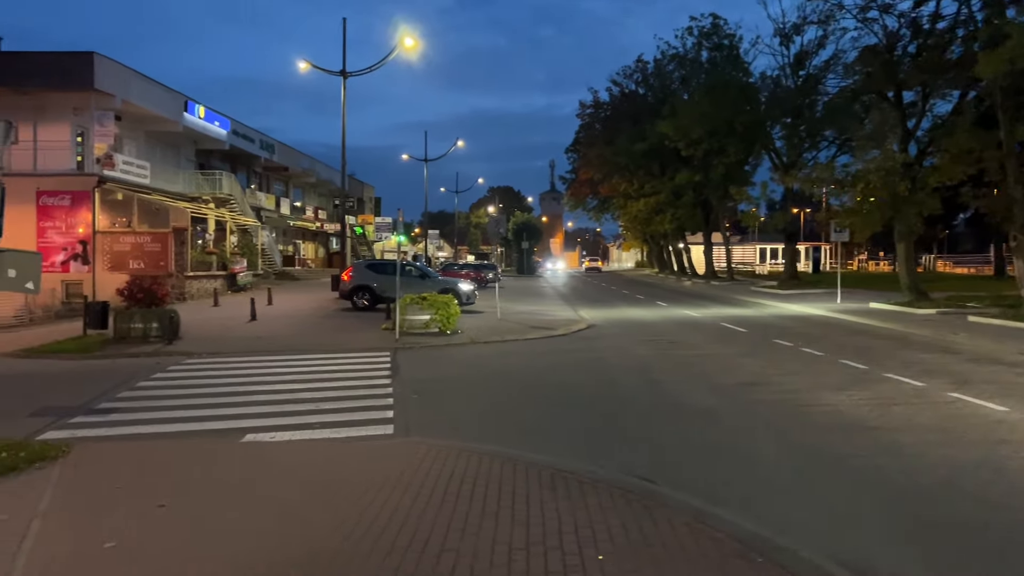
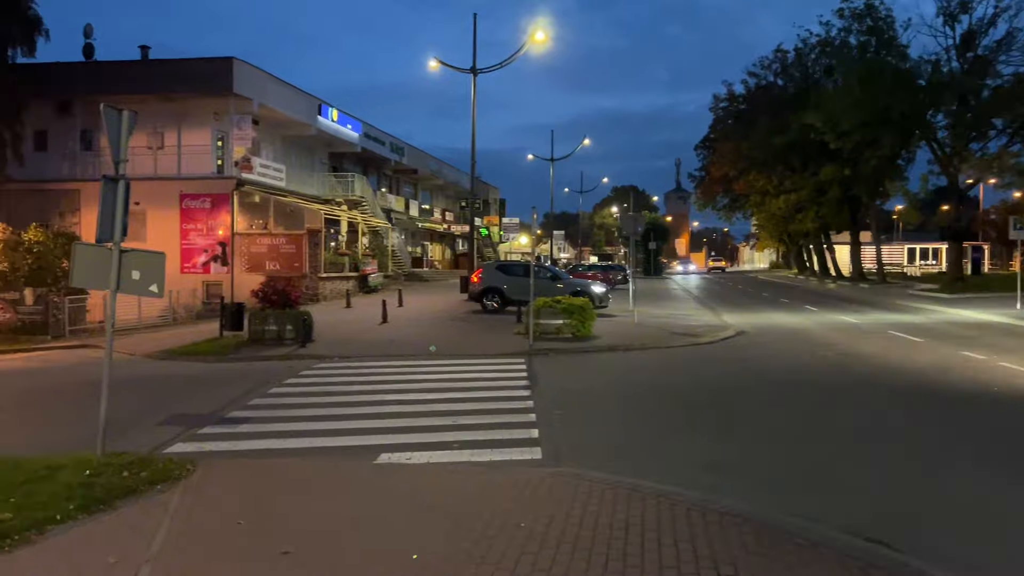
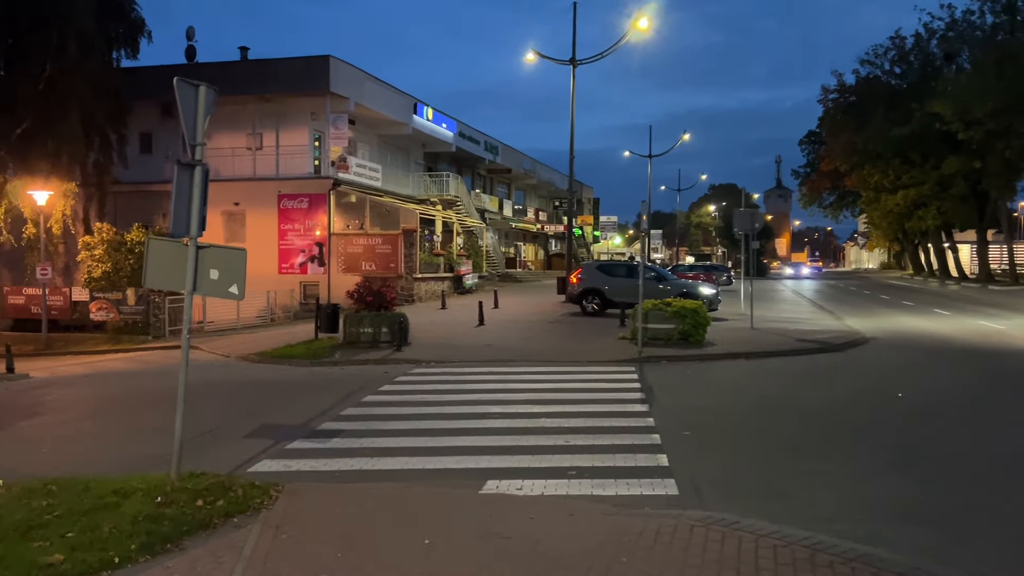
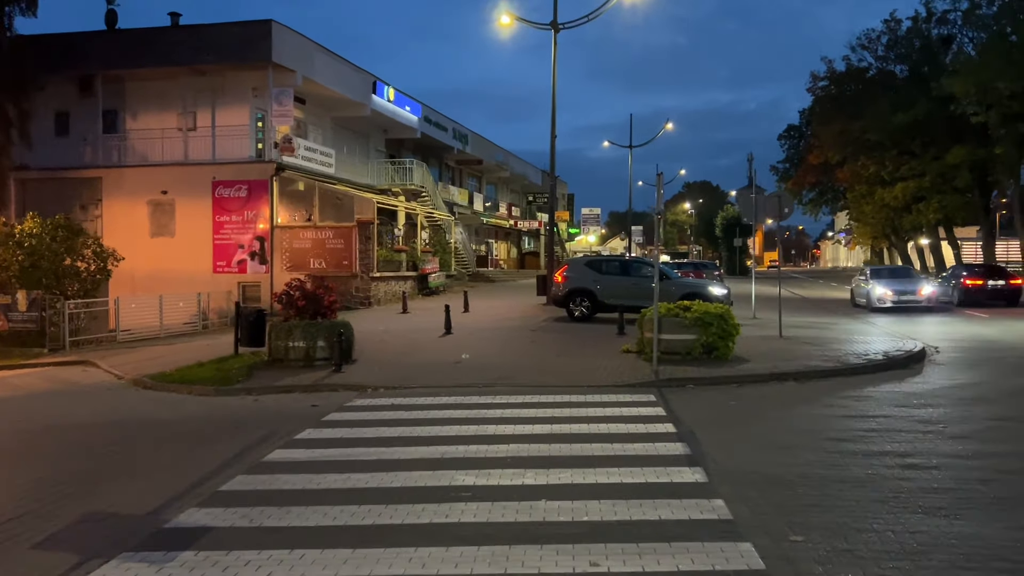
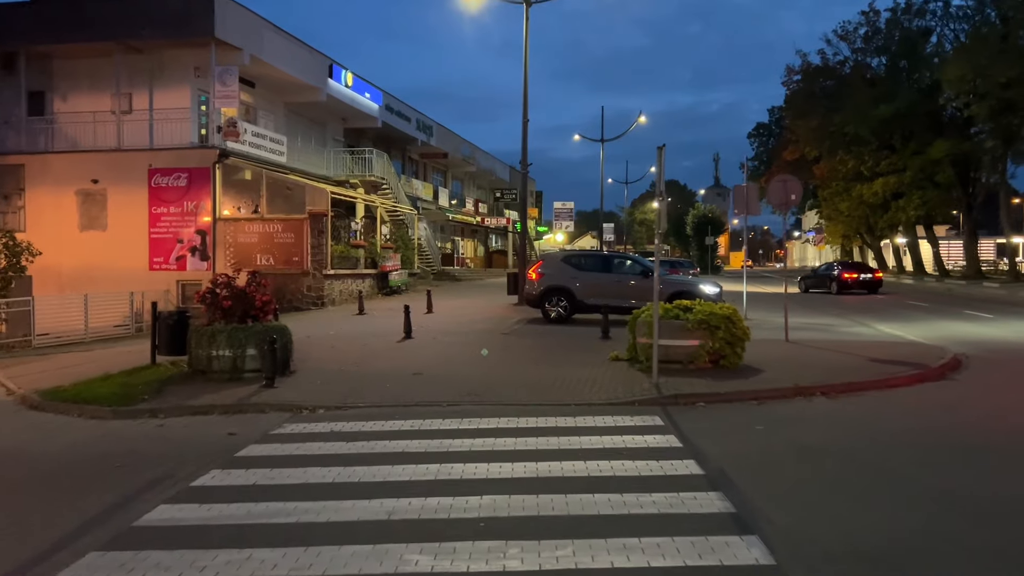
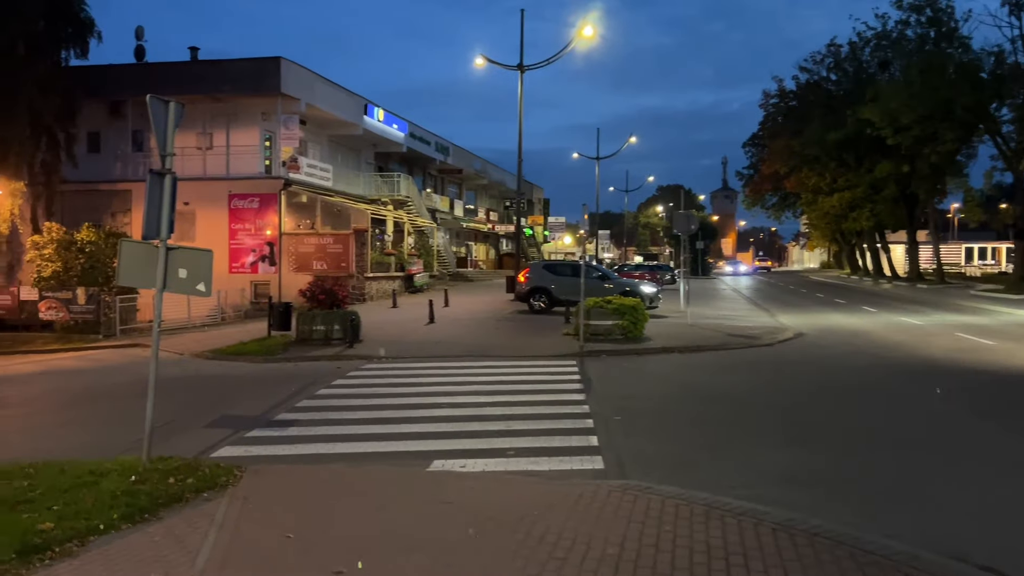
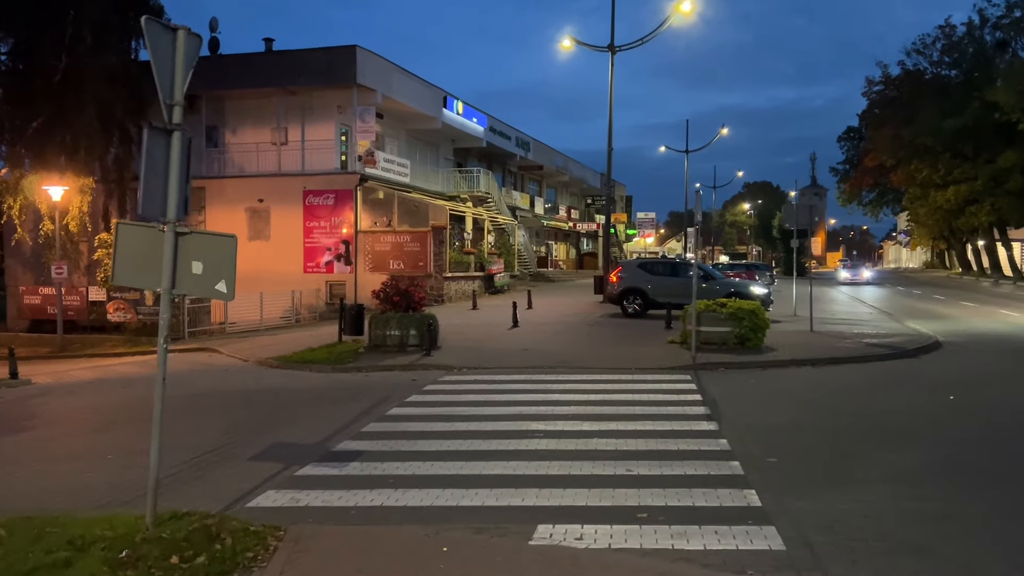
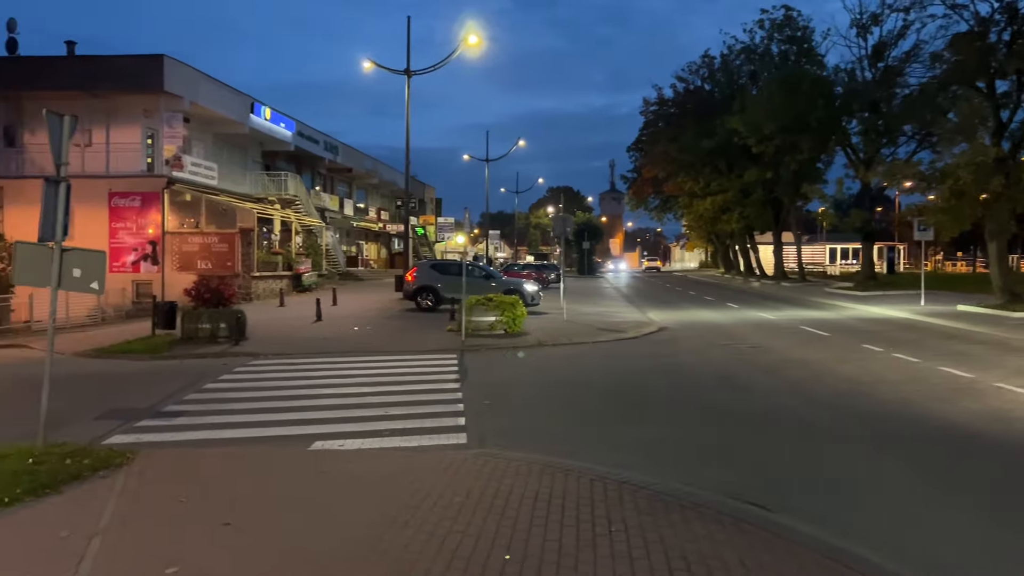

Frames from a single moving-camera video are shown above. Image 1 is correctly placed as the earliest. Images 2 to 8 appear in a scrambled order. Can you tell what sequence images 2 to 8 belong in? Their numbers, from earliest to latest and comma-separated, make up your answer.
8, 2, 6, 3, 7, 4, 5
